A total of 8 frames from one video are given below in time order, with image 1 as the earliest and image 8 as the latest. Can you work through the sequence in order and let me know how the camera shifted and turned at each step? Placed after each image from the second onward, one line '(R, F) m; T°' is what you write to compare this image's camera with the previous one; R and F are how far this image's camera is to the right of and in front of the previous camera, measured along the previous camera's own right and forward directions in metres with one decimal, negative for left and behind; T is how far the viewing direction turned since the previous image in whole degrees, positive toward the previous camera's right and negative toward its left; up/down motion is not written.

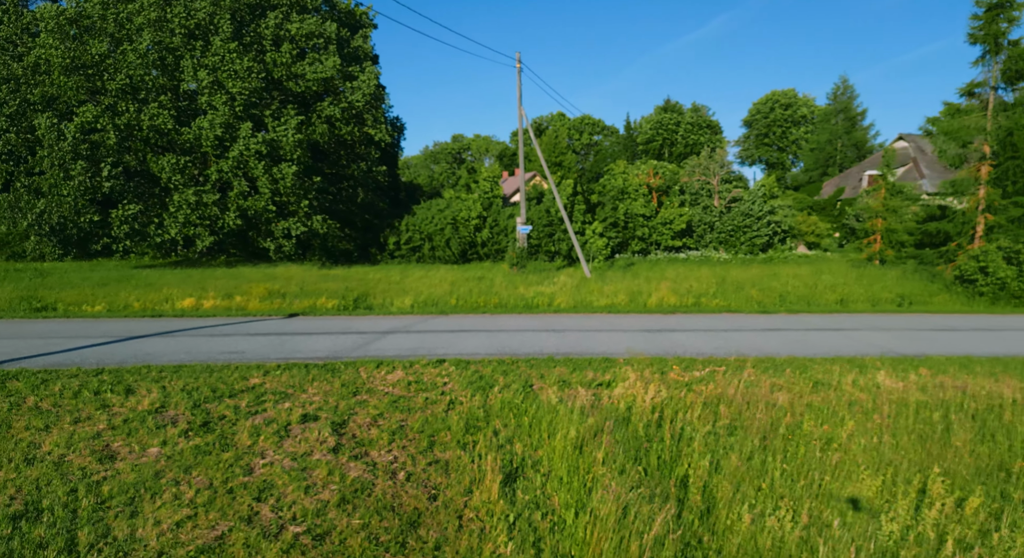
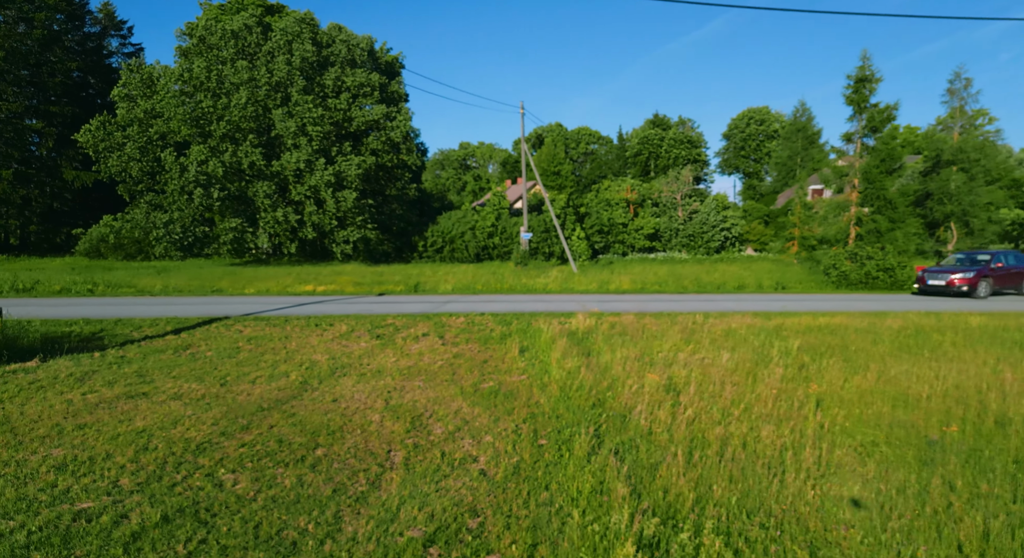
(-0.2, -7.0) m; 0°
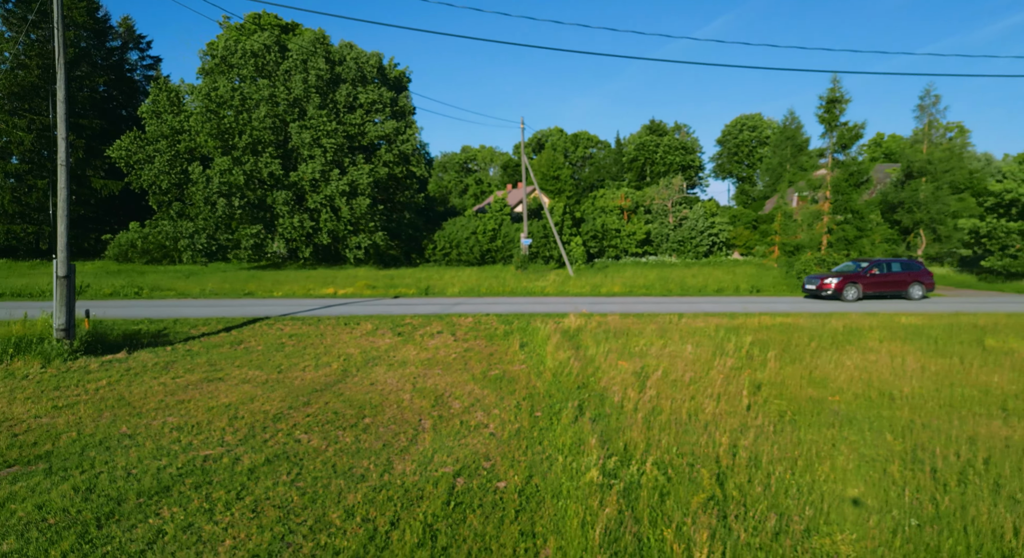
(0.0, -2.3) m; 0°
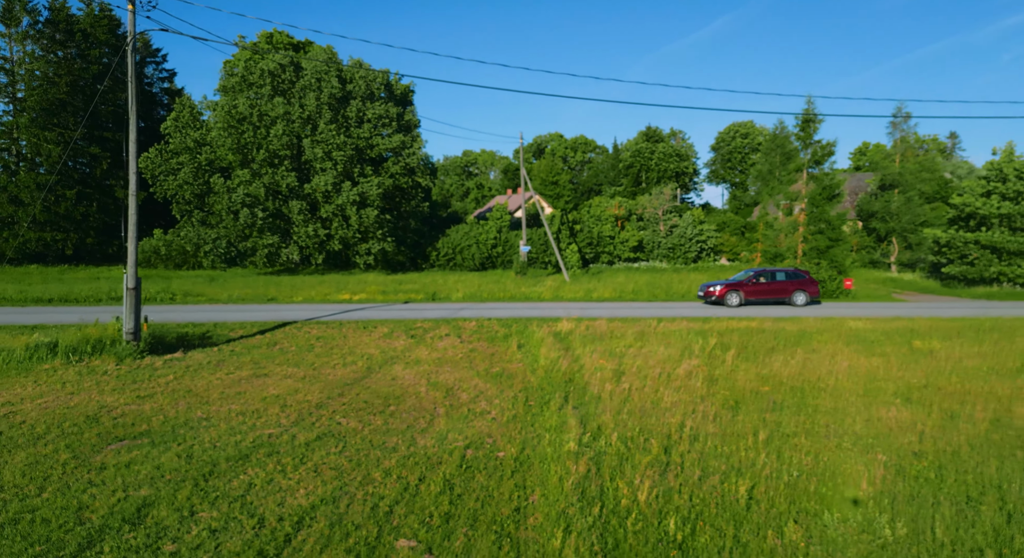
(0.0, -2.2) m; 0°
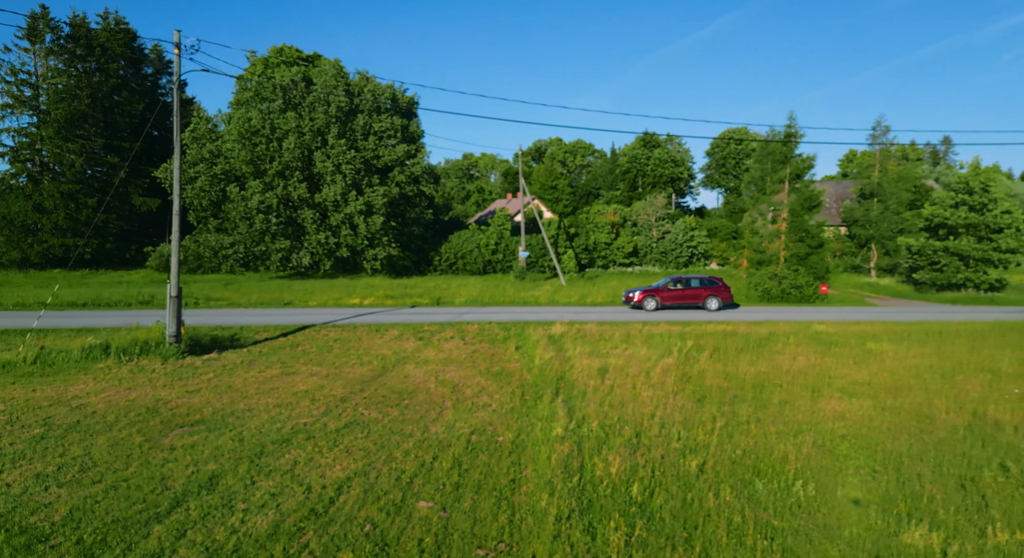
(0.0, -1.8) m; 0°
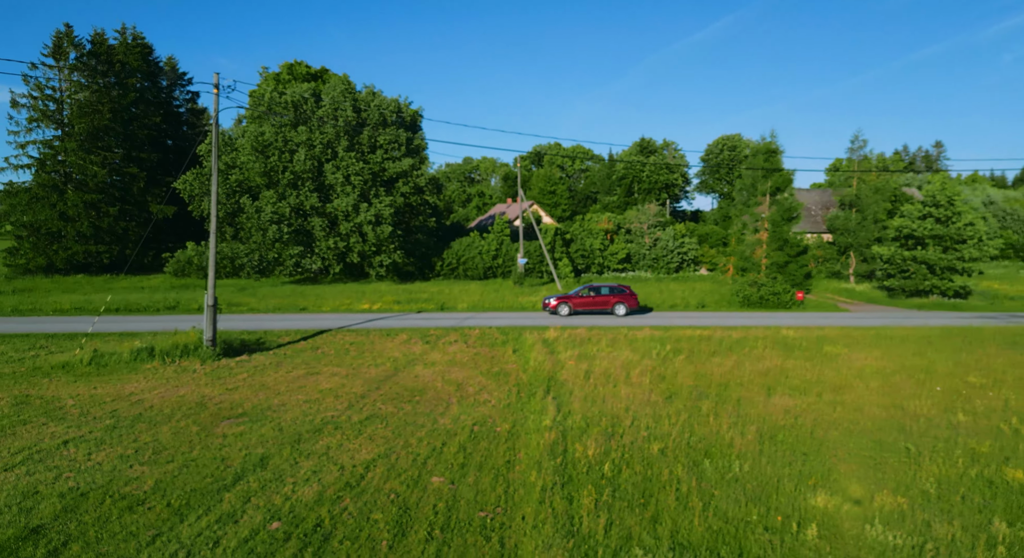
(+0.1, -2.1) m; 0°
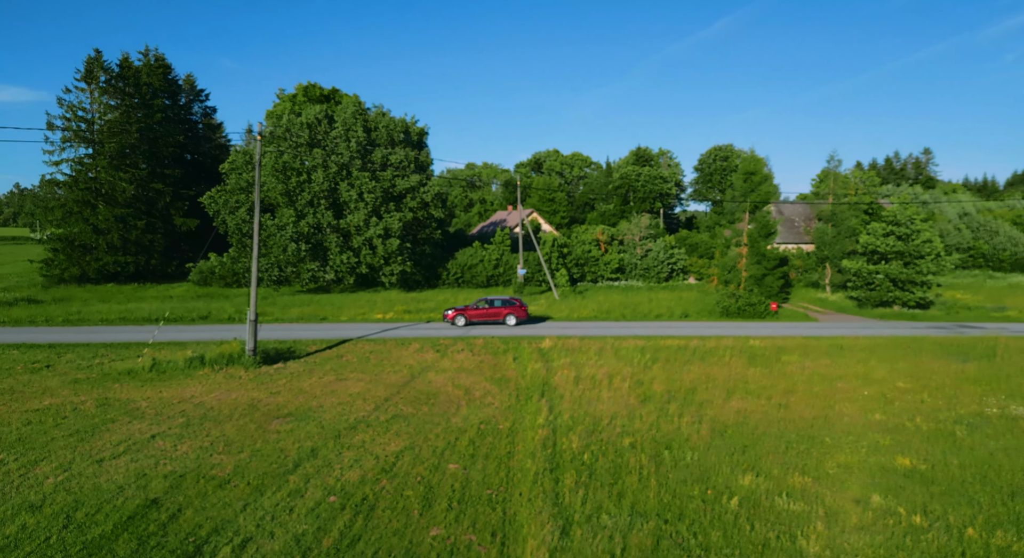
(0.0, -2.9) m; 0°
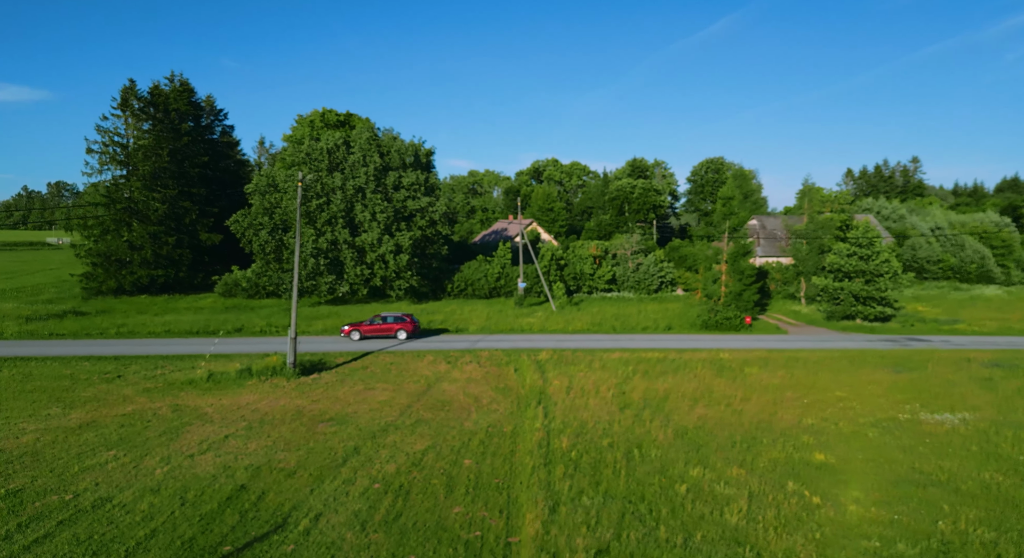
(-0.1, -3.6) m; 0°
